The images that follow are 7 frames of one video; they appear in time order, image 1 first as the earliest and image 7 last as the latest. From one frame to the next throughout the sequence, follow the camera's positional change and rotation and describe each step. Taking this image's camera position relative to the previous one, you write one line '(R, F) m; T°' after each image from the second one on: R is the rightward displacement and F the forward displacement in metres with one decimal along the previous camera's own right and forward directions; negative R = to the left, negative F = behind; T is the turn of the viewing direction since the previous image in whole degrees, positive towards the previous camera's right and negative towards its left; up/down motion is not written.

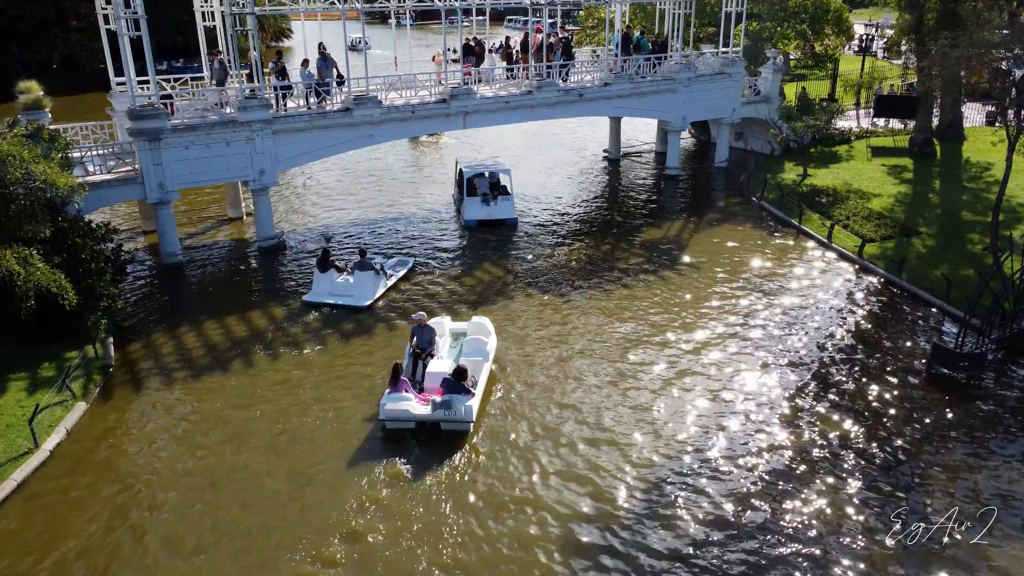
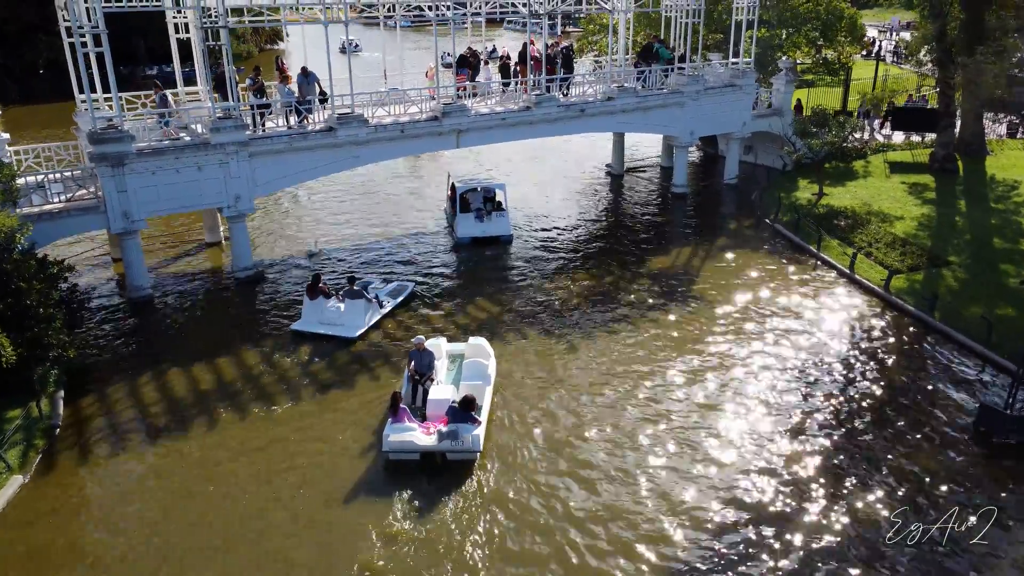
(+0.1, +1.7) m; 0°
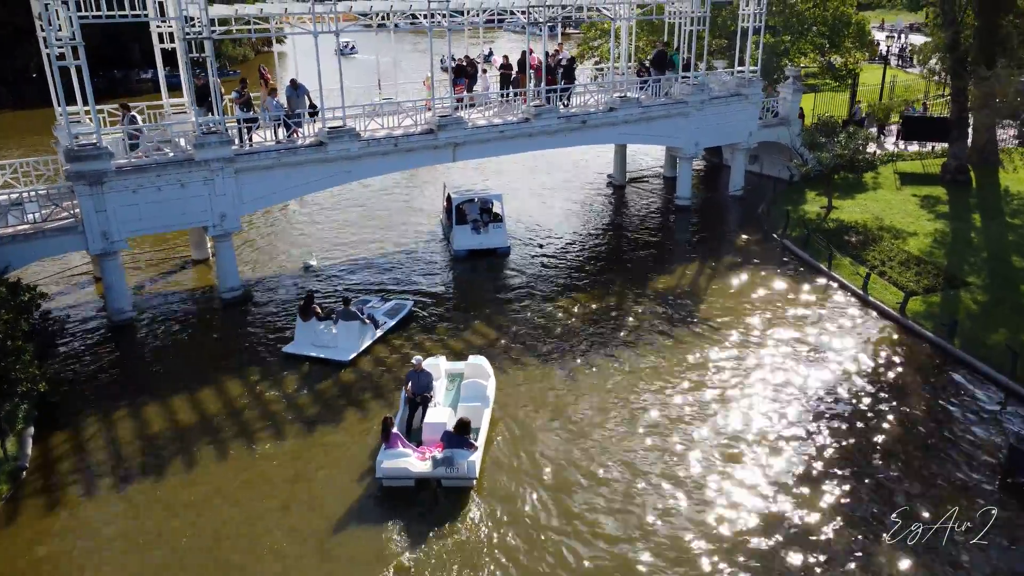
(0.0, +0.9) m; 0°
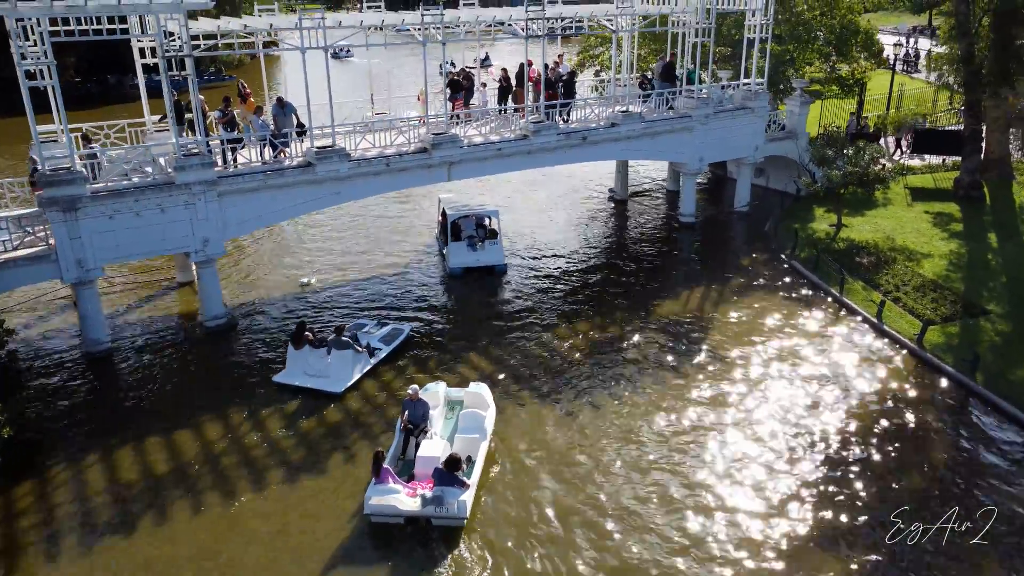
(0.0, +0.9) m; 0°
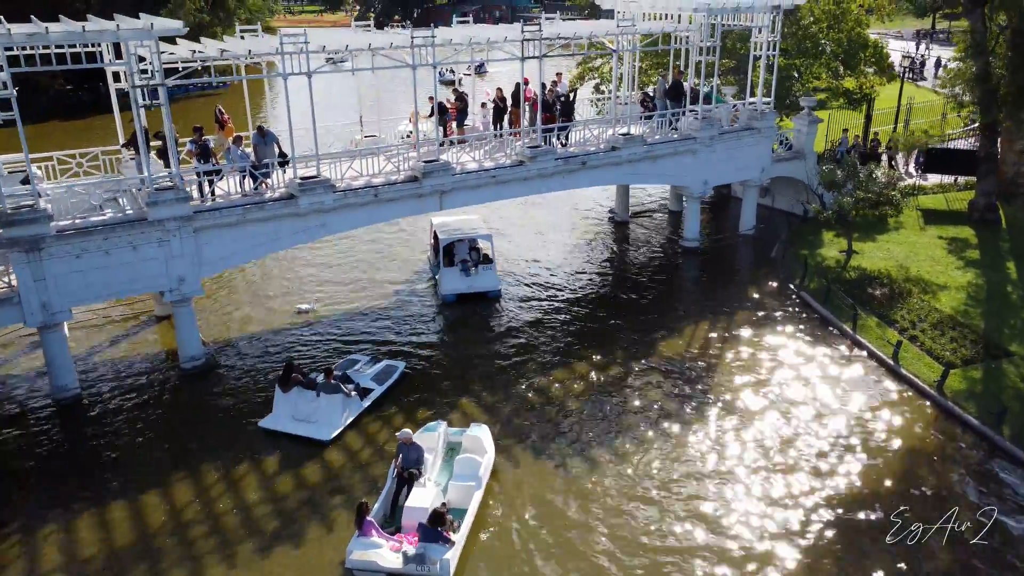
(+0.1, +1.1) m; 0°
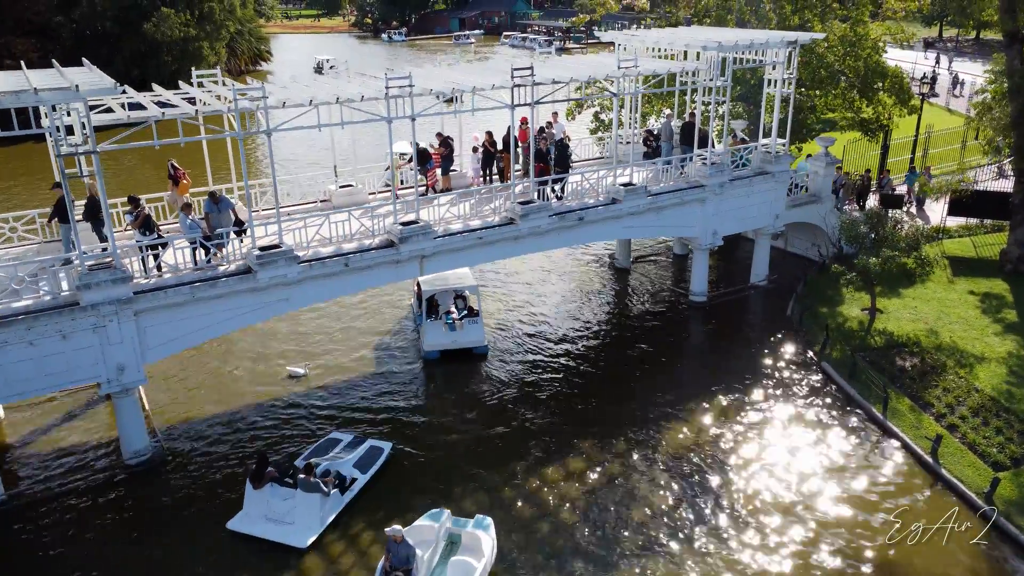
(+0.2, +2.2) m; 0°
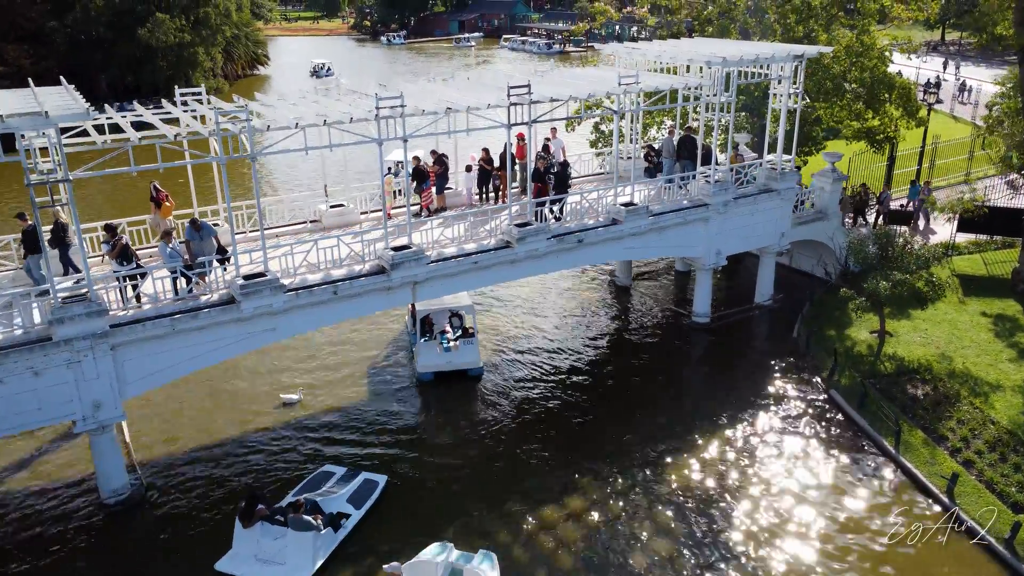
(+0.1, +0.7) m; 0°
